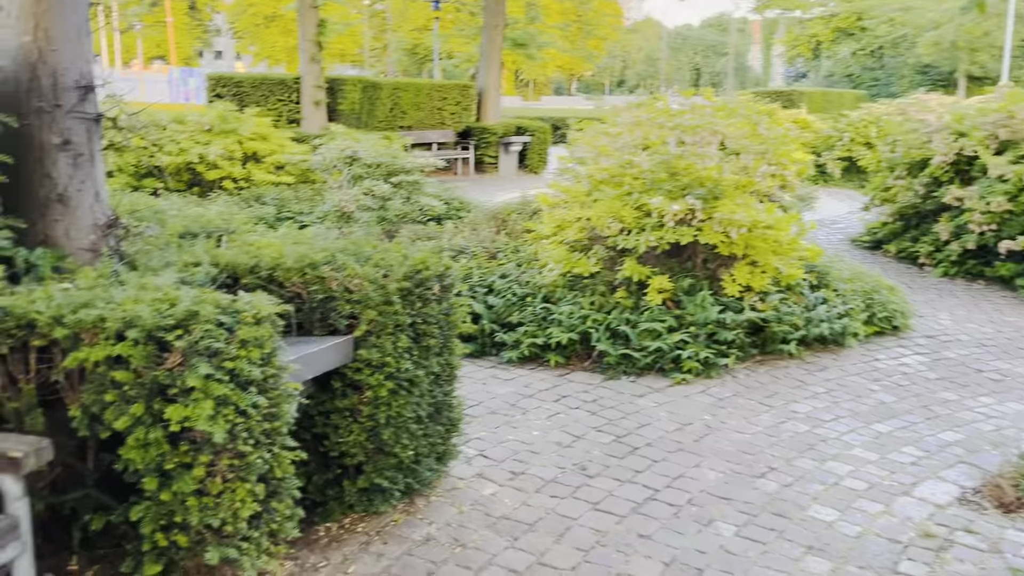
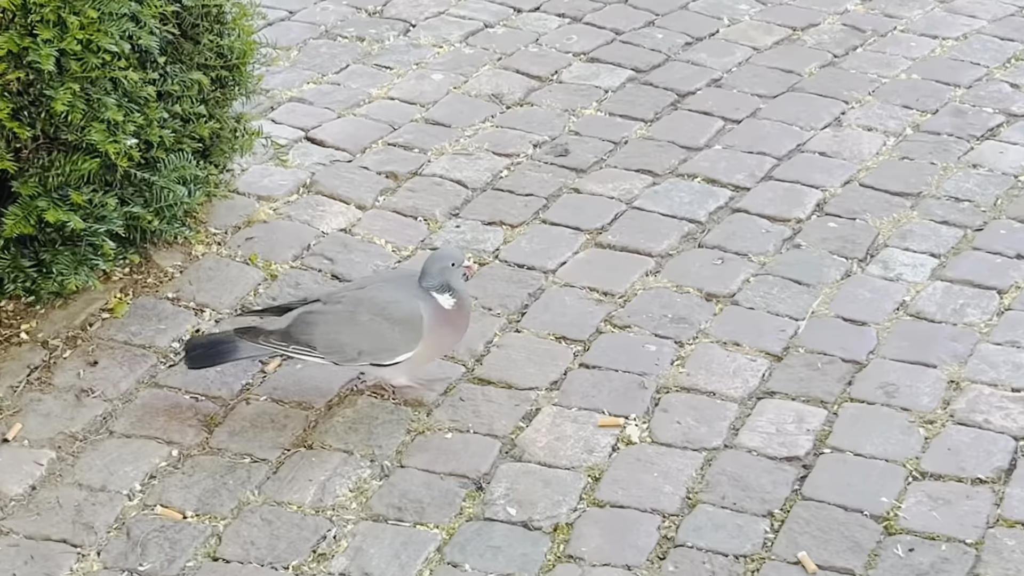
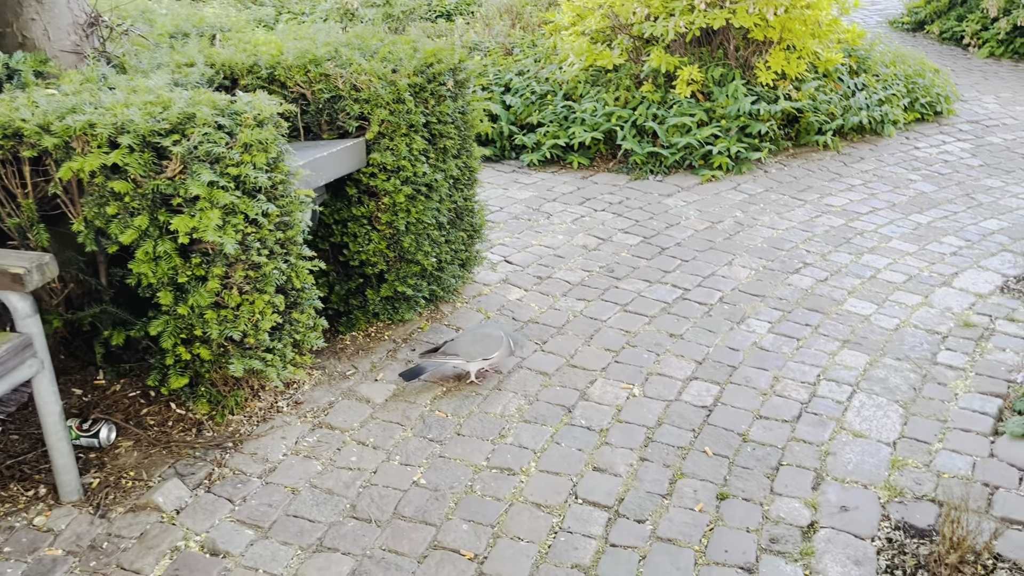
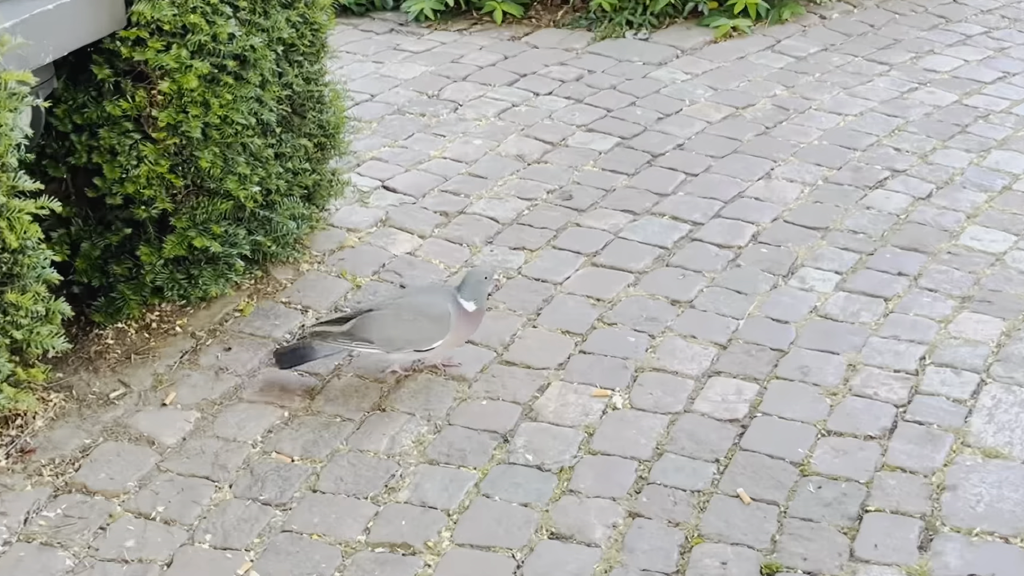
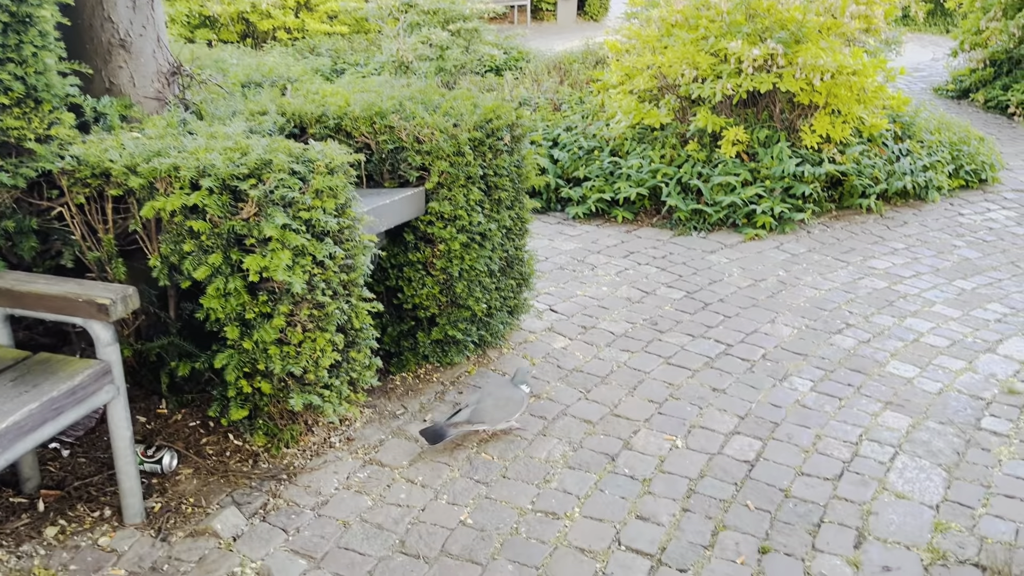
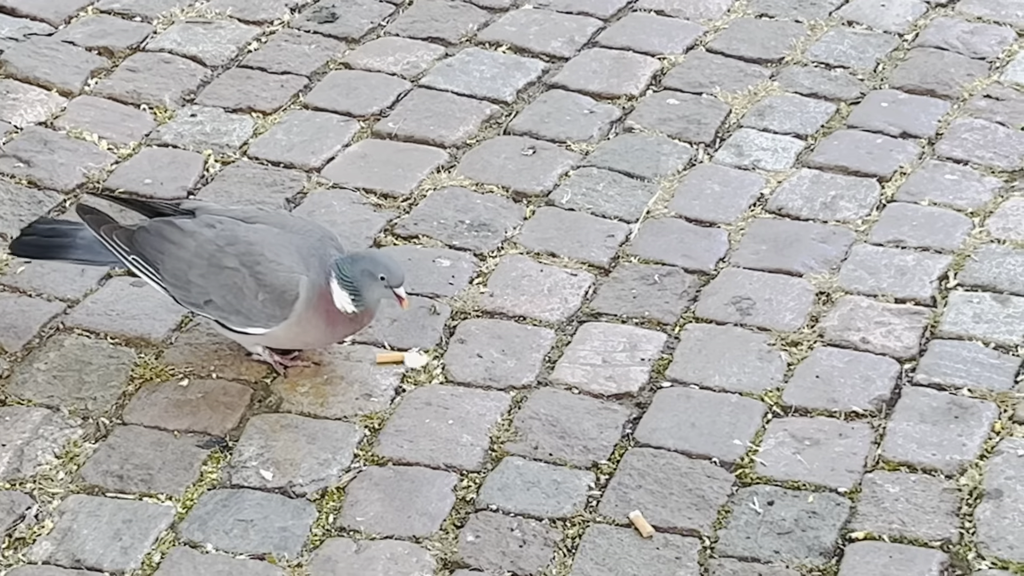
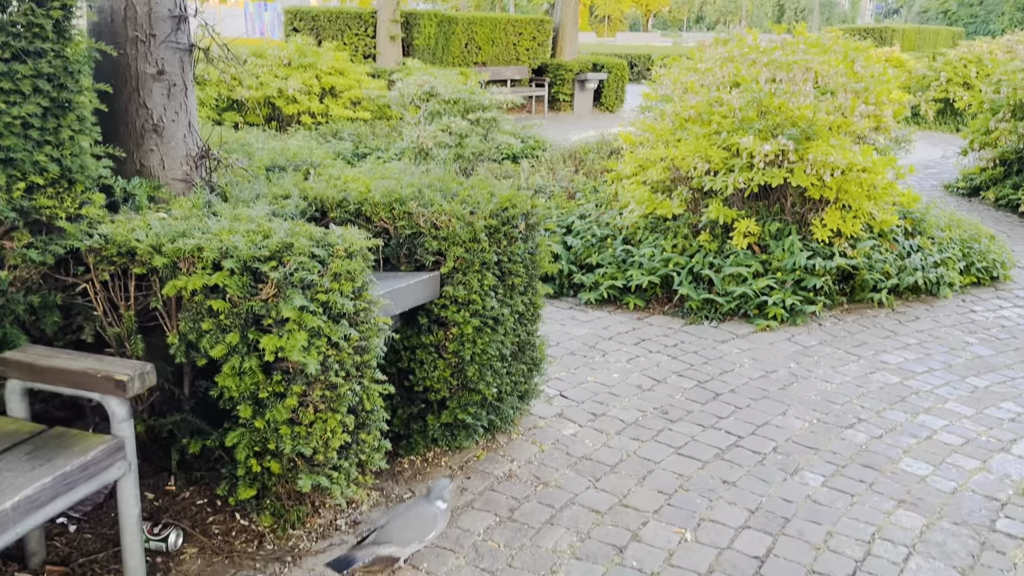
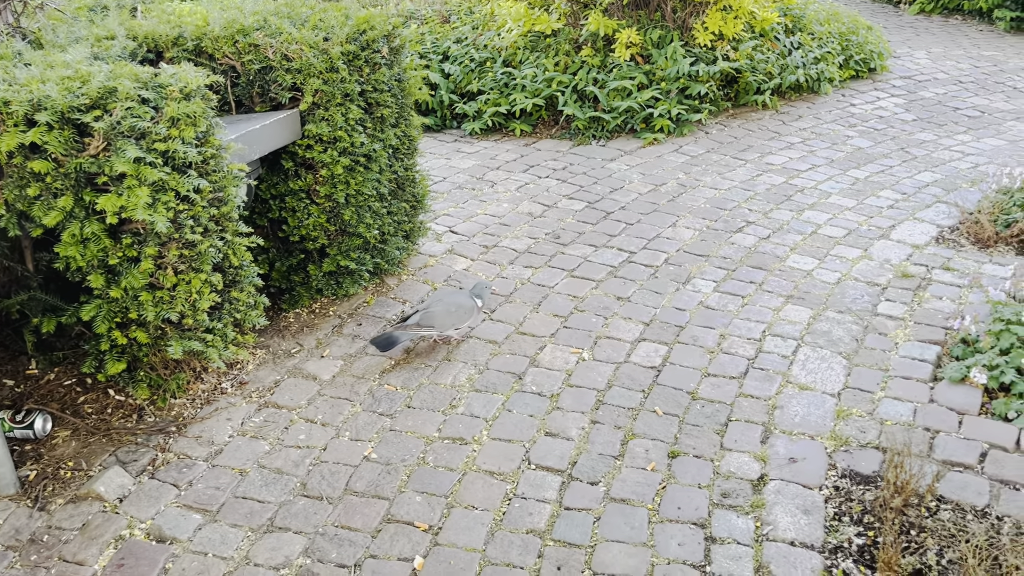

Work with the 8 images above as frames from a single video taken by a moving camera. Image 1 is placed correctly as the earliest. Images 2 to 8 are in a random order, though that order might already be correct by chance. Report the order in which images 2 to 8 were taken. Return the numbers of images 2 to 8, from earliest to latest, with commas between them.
7, 5, 3, 8, 4, 2, 6
